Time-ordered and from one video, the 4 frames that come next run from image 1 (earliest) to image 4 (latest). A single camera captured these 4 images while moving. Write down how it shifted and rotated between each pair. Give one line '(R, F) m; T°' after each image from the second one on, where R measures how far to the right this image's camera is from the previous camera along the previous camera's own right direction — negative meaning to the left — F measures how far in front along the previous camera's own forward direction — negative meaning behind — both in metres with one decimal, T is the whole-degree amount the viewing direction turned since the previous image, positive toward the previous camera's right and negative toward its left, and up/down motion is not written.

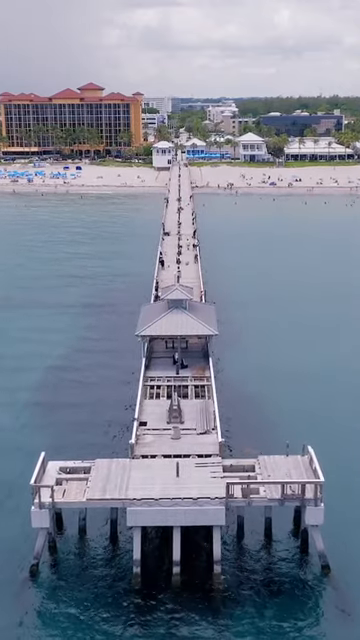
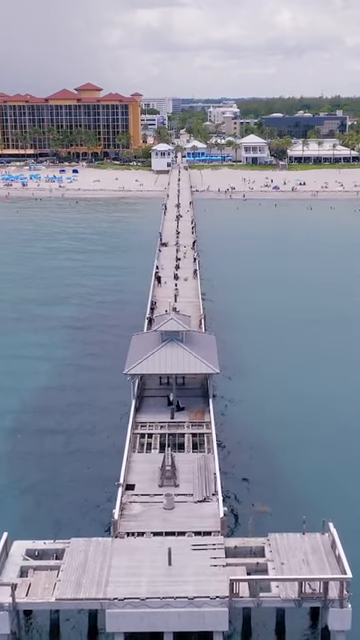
(+0.2, +3.5) m; 0°
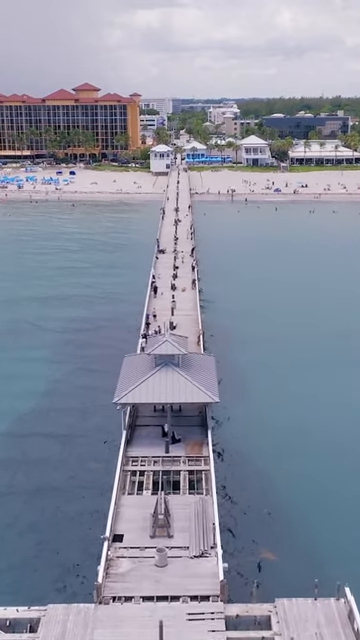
(+0.2, +2.1) m; 0°
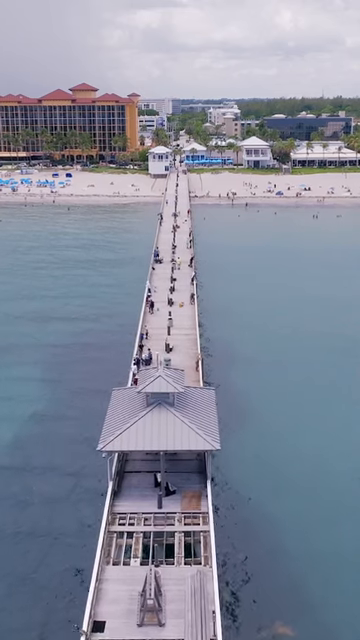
(+0.2, +2.8) m; 0°
